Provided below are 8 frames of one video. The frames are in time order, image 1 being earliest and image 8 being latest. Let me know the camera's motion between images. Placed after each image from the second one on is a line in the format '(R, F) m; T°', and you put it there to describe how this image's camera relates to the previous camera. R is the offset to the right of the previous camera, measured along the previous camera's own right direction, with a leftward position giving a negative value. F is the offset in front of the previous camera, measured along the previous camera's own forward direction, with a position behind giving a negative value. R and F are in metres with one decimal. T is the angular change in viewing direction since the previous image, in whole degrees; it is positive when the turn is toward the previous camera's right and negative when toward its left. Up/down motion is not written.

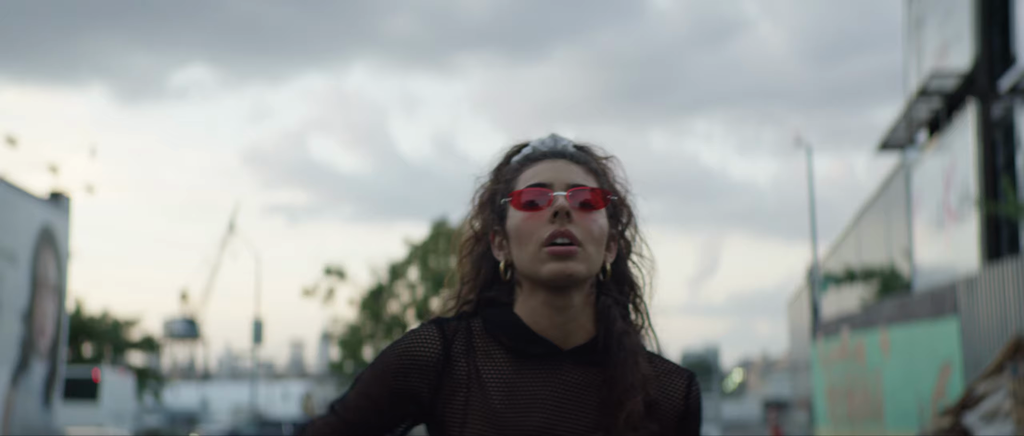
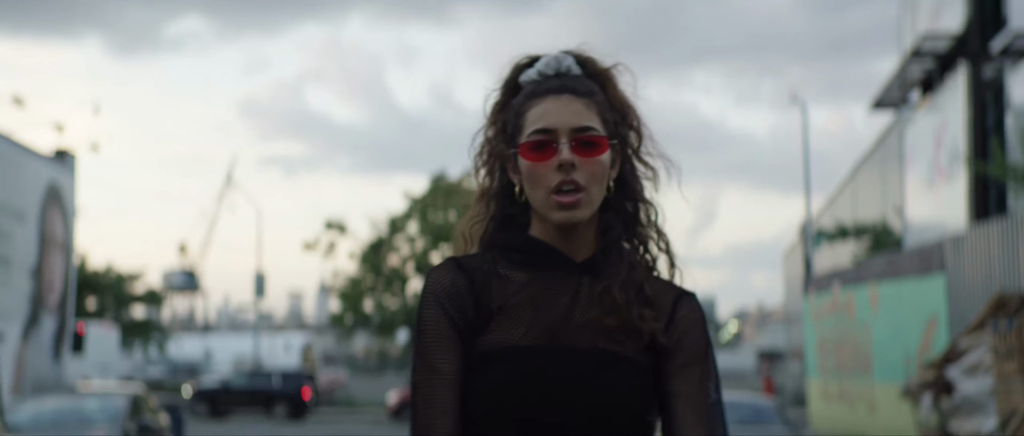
(0.0, -0.5) m; 0°
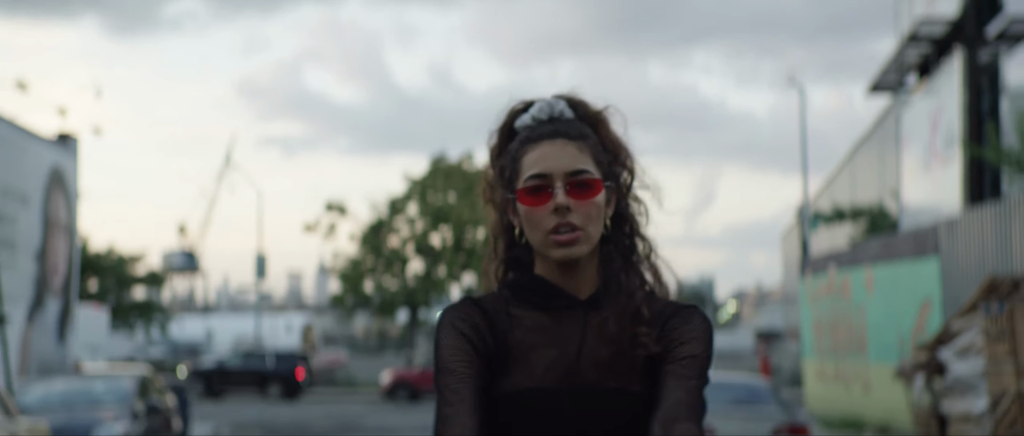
(0.0, -0.2) m; 0°
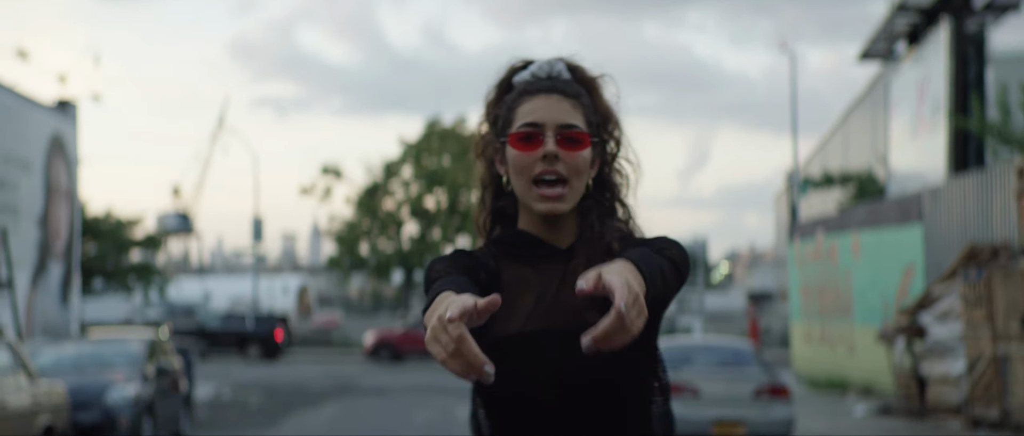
(0.0, -0.5) m; 0°
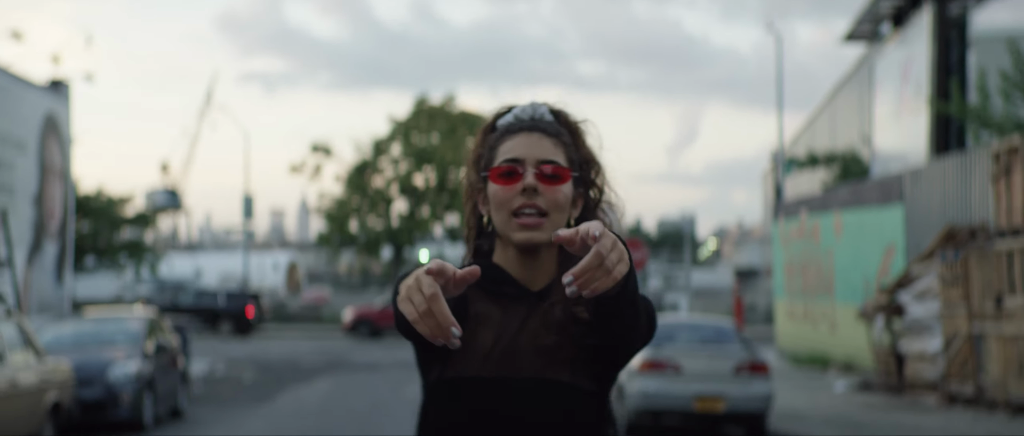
(0.0, -0.4) m; +1°
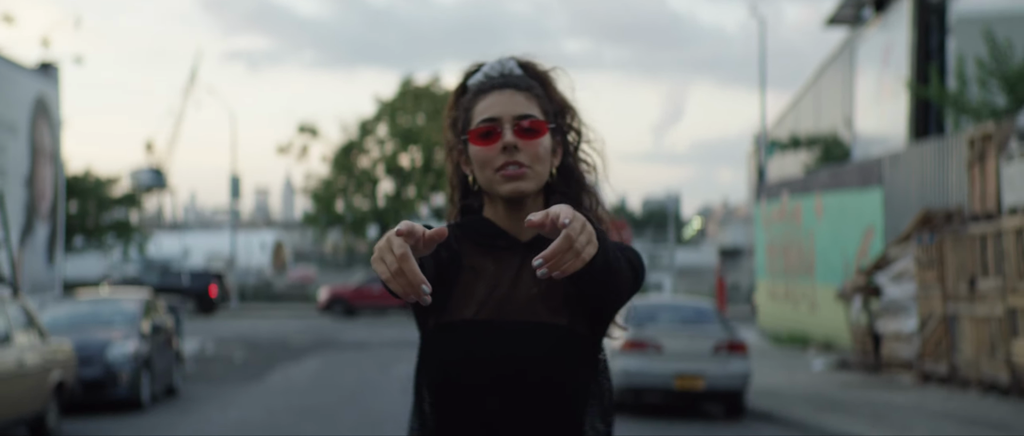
(-0.1, -0.4) m; +1°
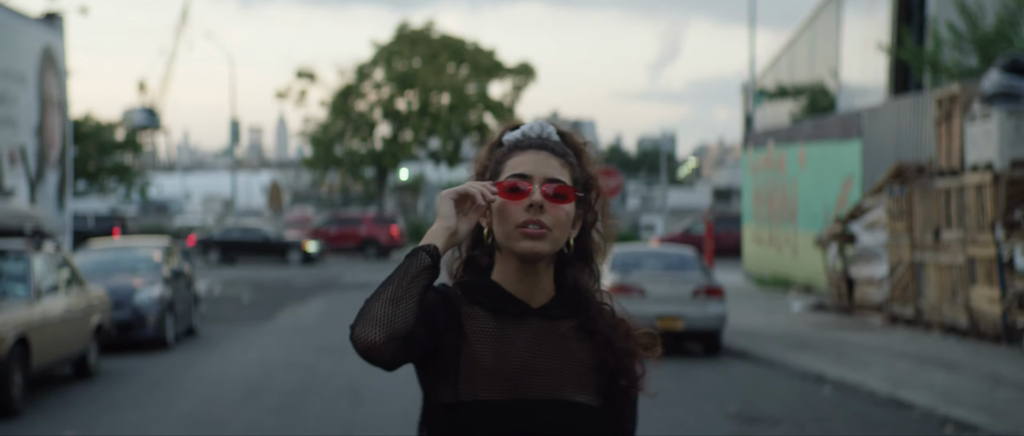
(0.0, -1.0) m; 0°
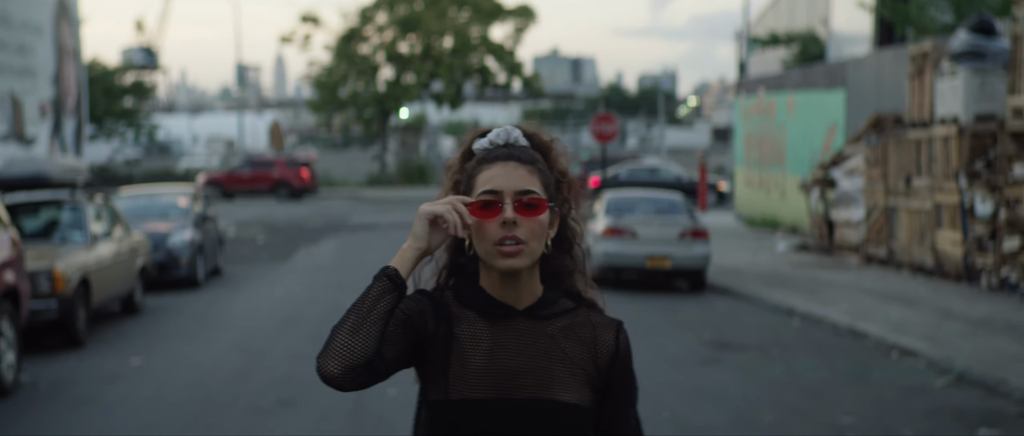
(0.0, -1.3) m; 0°
